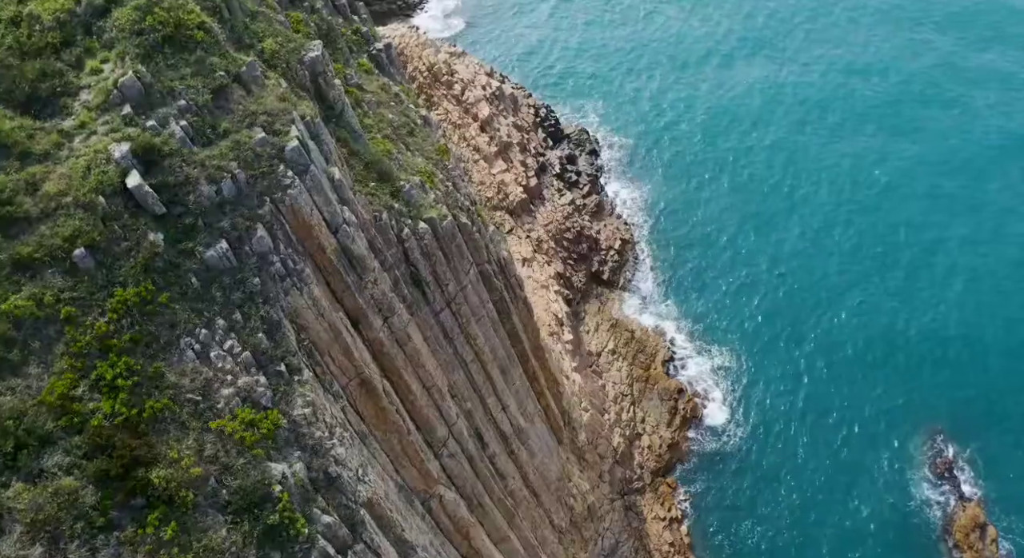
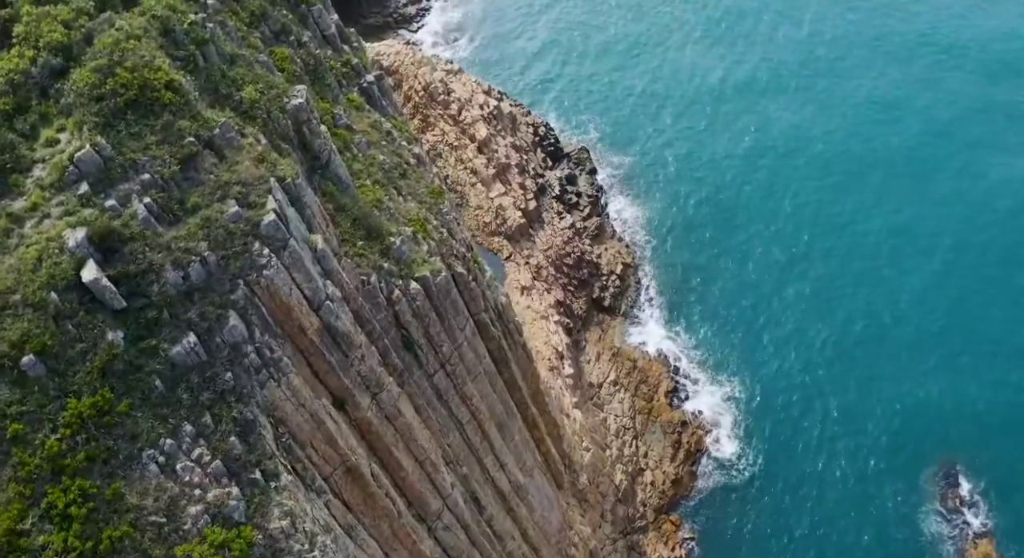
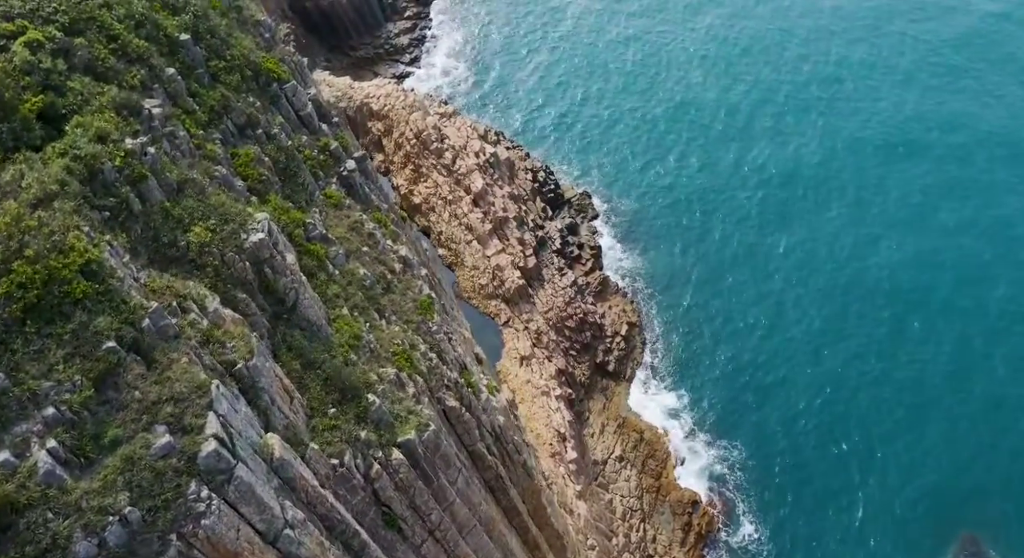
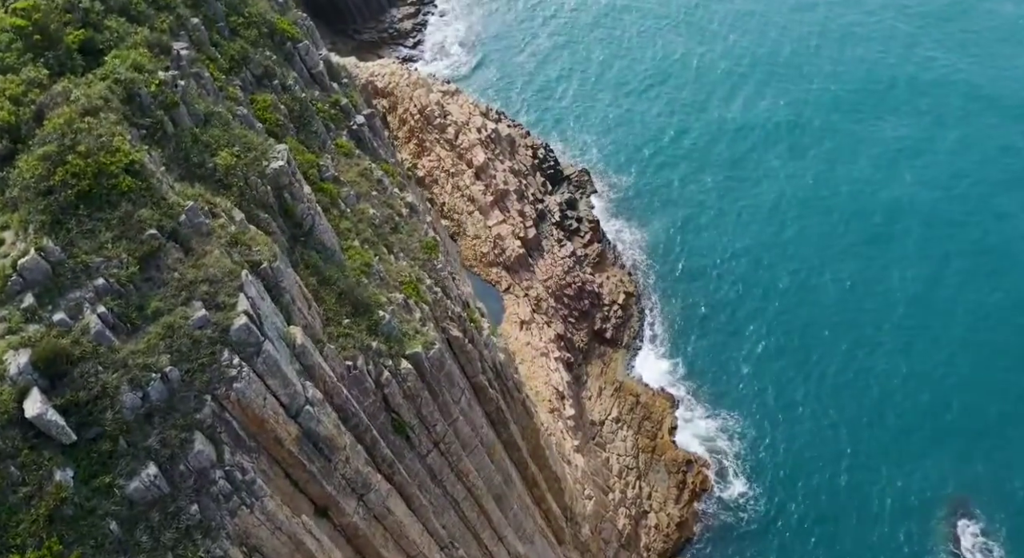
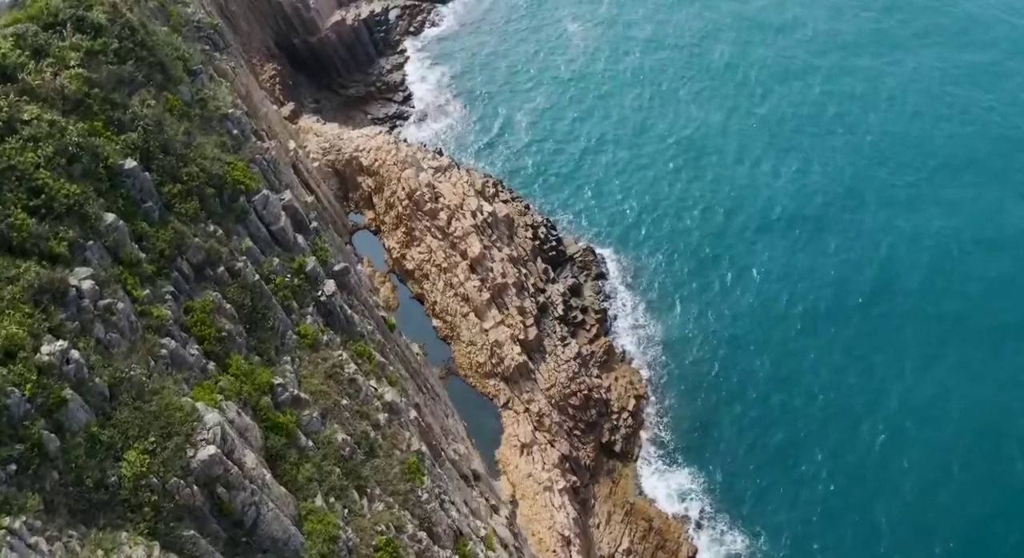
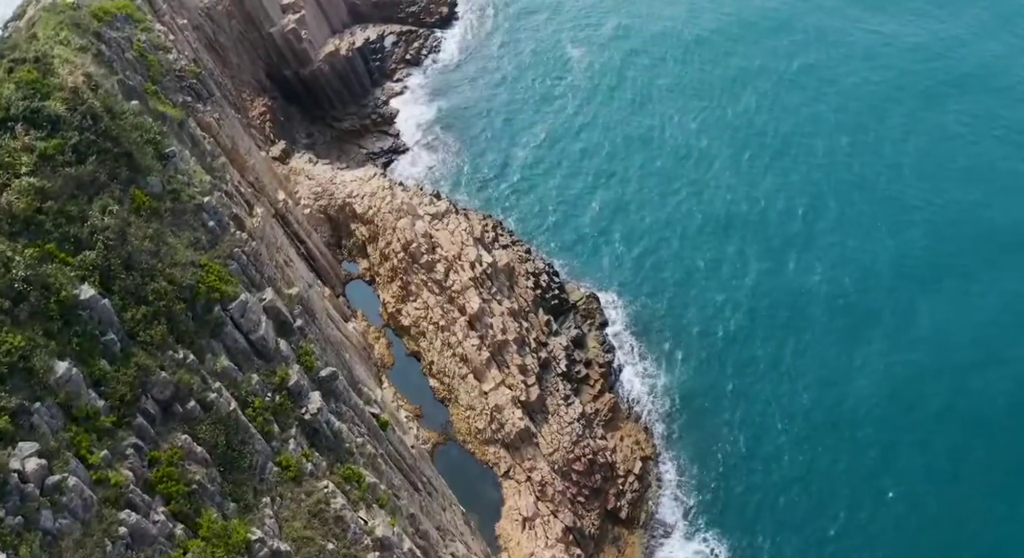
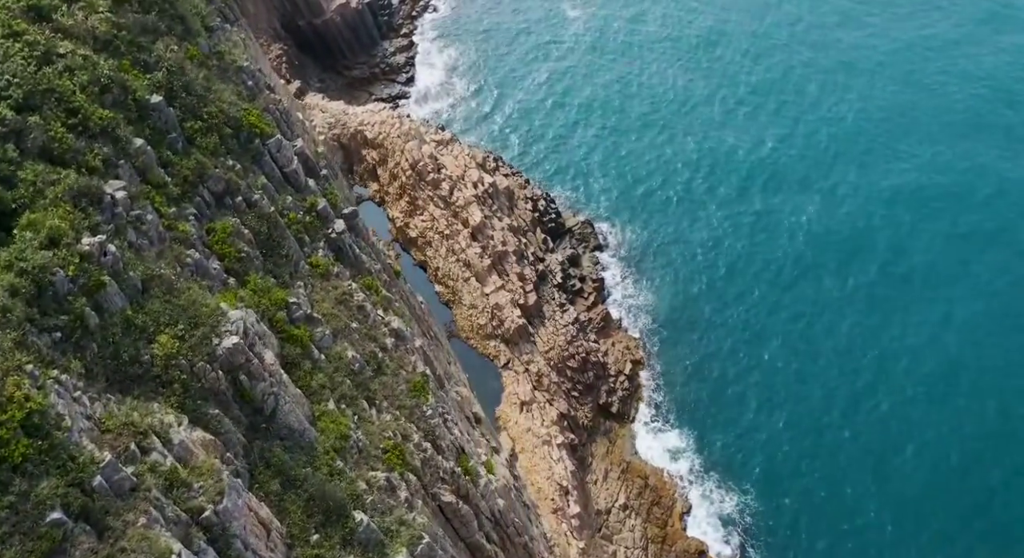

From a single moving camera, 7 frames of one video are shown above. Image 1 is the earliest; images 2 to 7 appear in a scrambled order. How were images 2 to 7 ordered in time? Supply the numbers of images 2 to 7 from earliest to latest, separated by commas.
2, 4, 3, 7, 5, 6
